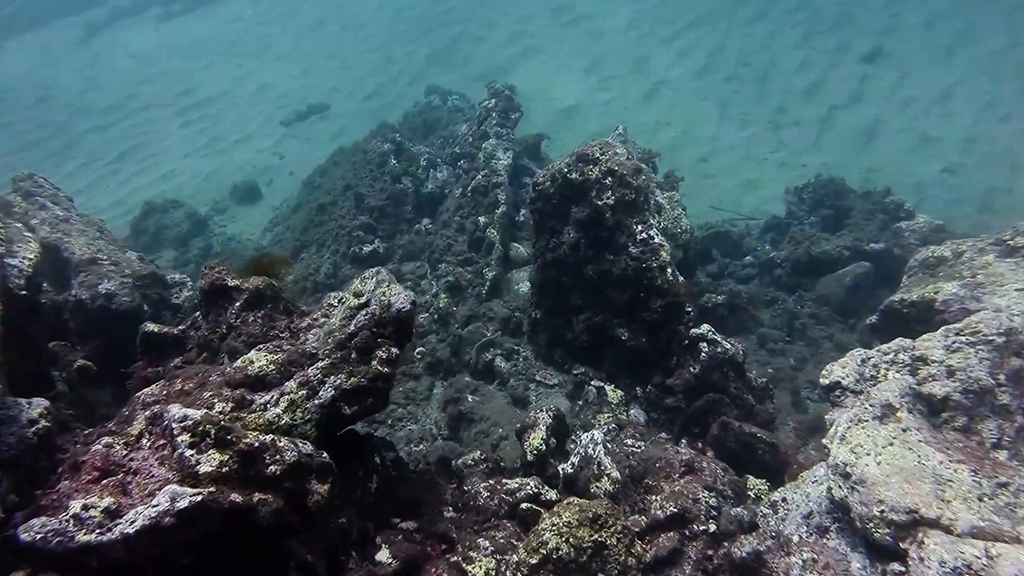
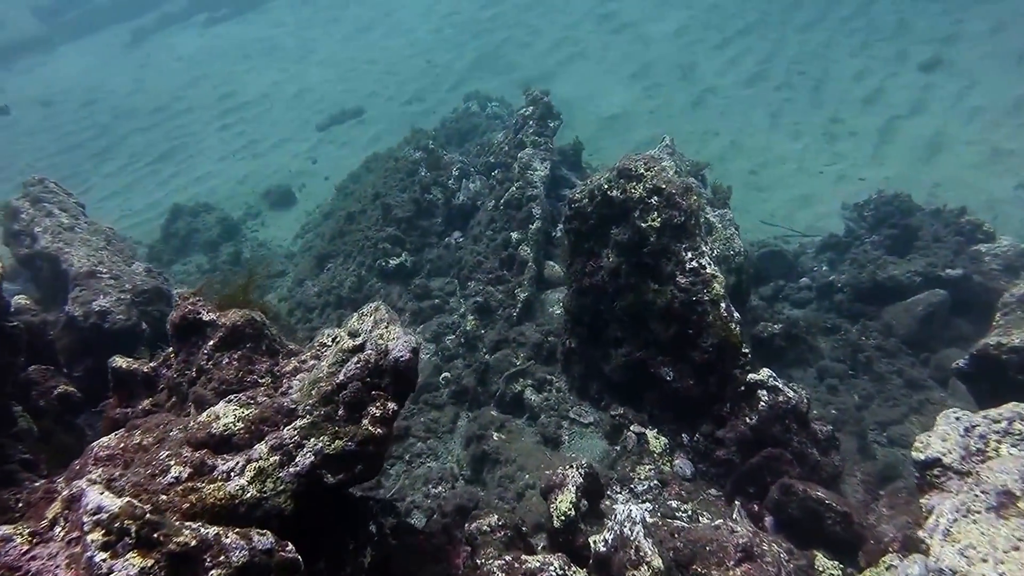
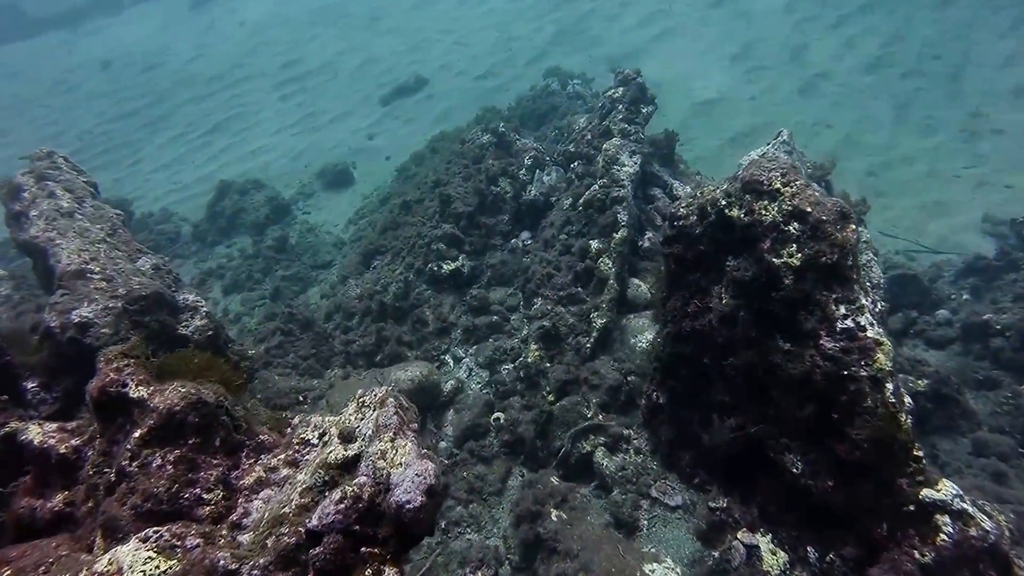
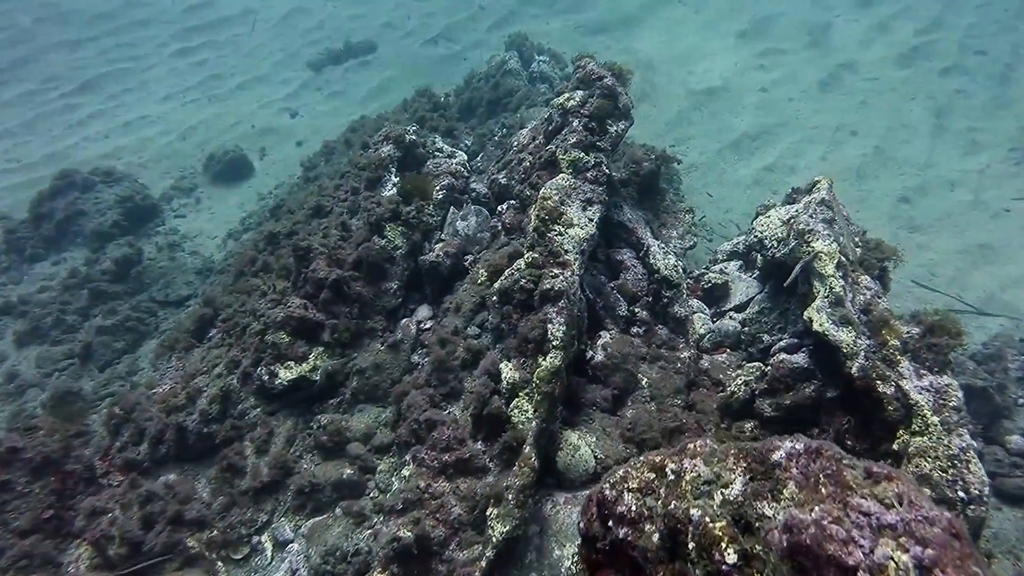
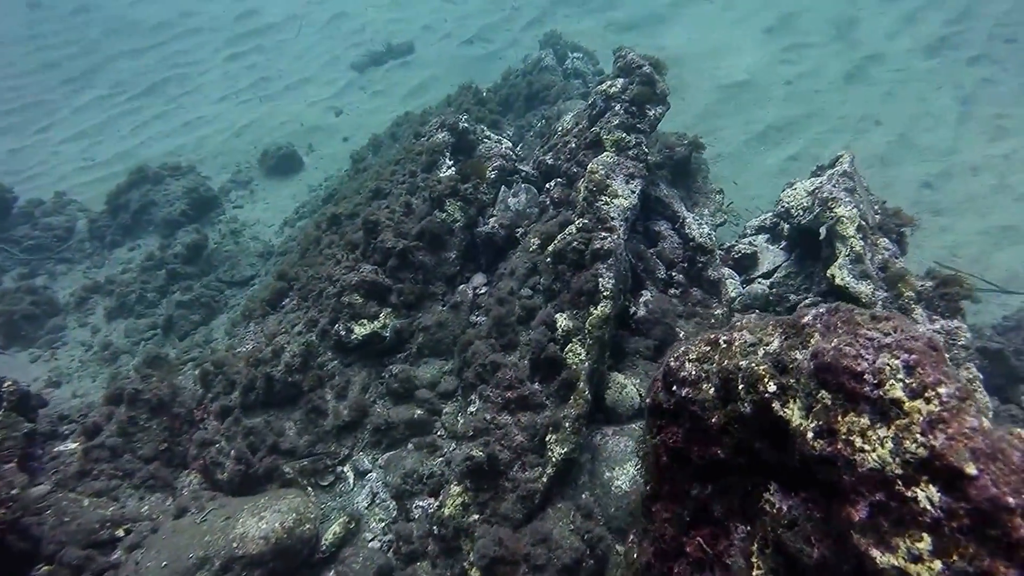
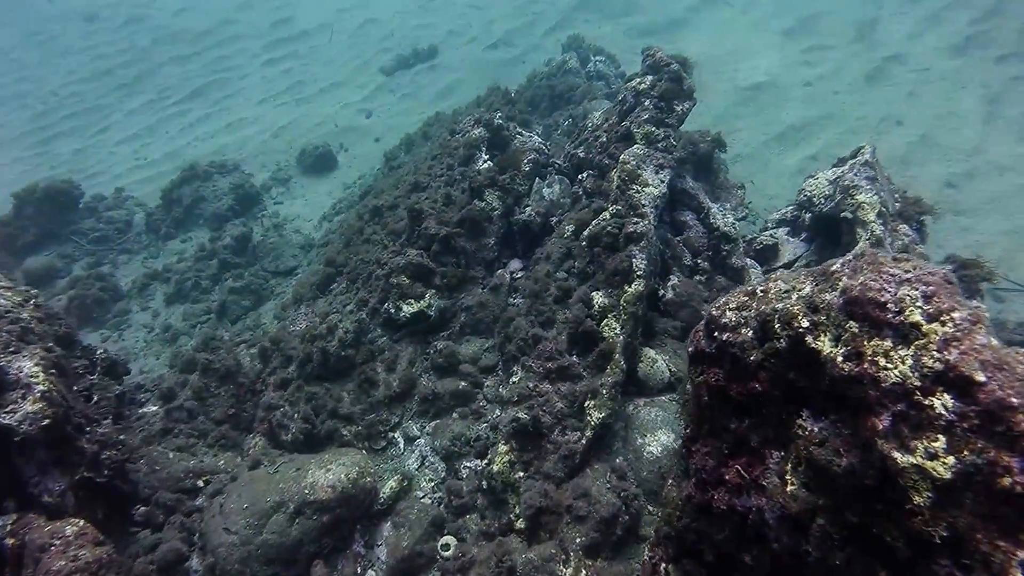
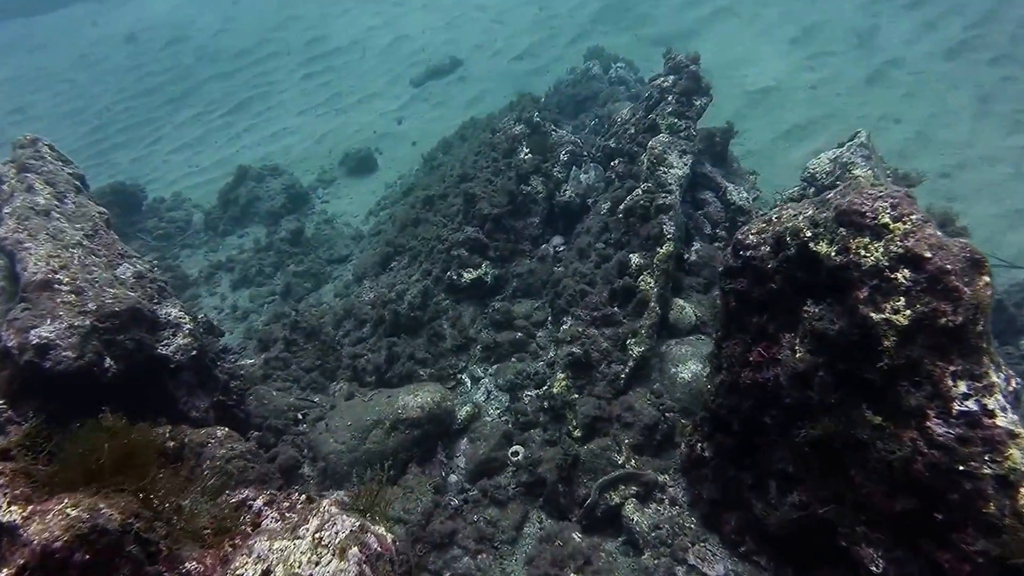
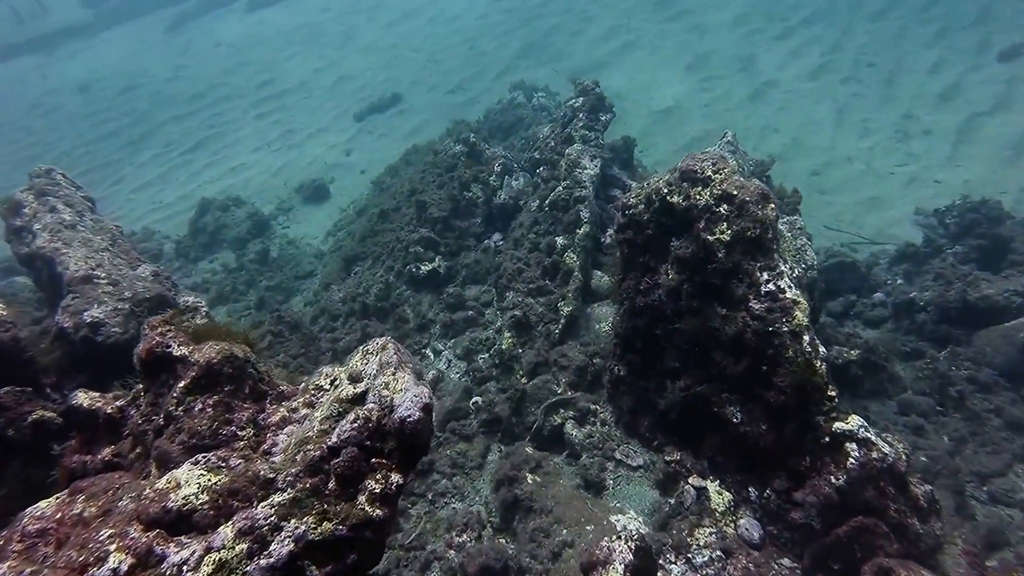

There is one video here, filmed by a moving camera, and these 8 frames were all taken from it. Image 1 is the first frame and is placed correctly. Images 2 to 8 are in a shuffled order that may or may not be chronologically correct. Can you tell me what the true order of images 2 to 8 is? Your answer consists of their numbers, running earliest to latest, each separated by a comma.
2, 8, 3, 7, 6, 5, 4
